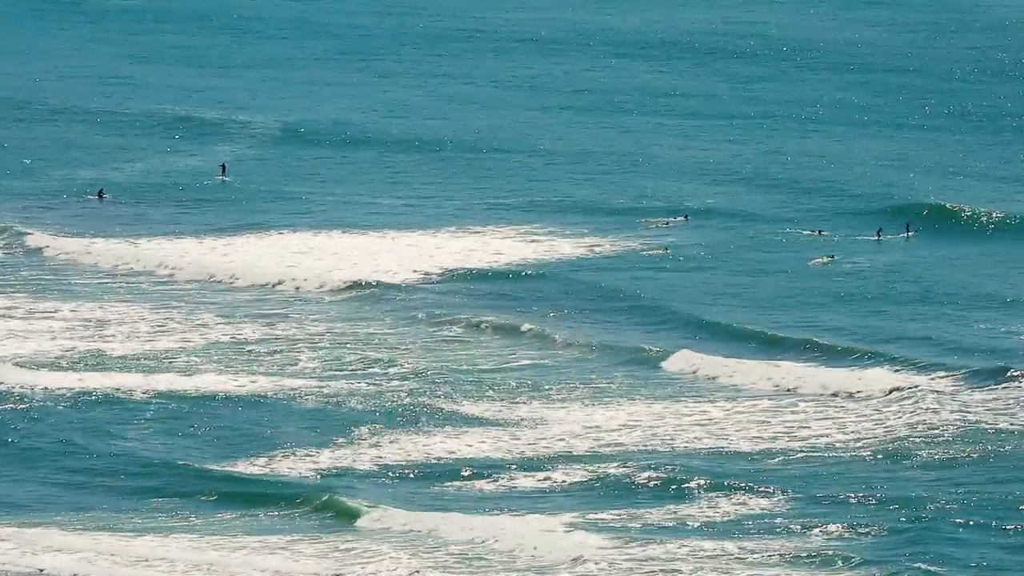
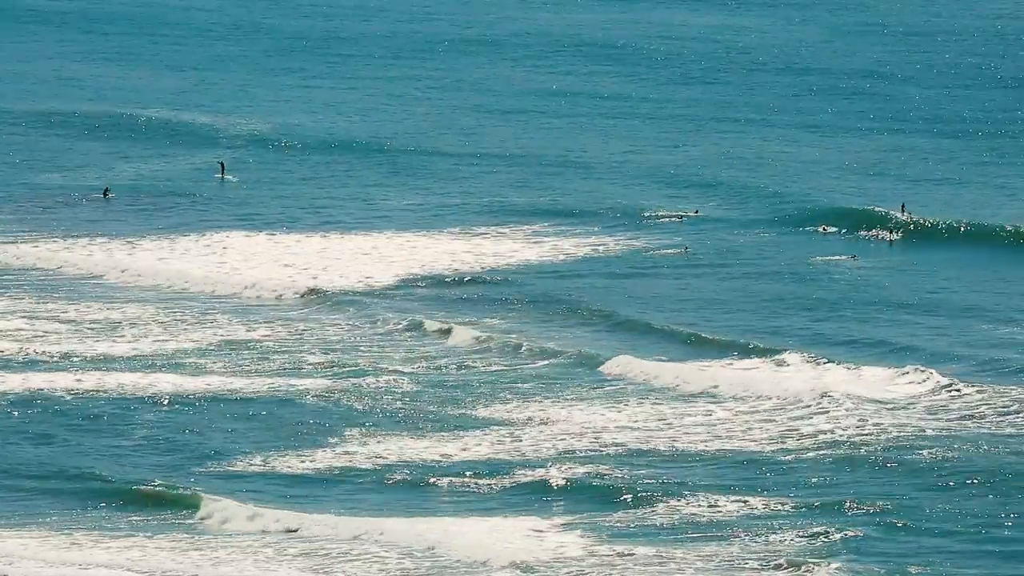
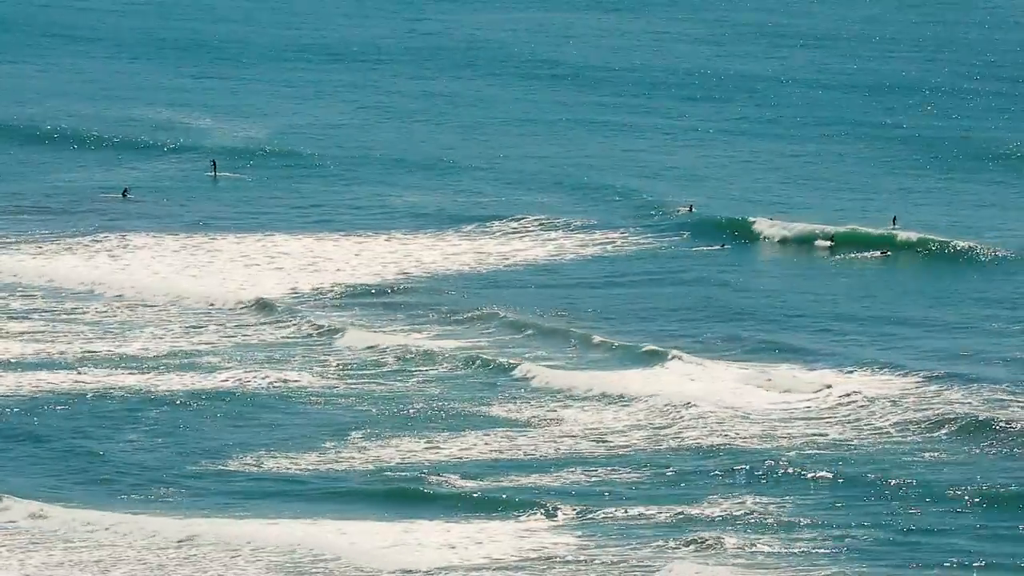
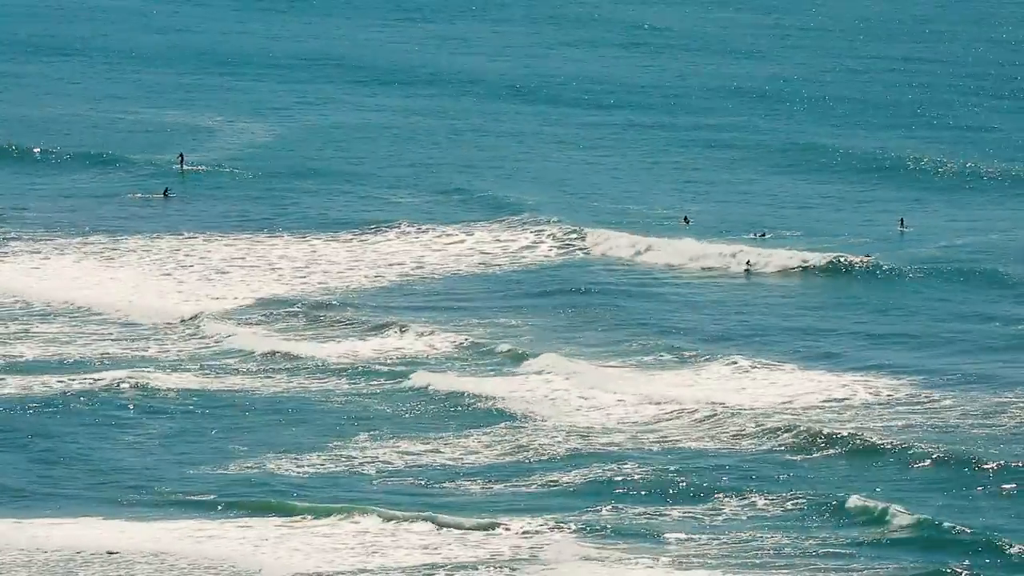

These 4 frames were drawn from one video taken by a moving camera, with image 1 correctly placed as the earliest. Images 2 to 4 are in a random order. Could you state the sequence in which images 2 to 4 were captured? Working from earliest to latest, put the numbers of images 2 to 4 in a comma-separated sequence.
2, 3, 4
